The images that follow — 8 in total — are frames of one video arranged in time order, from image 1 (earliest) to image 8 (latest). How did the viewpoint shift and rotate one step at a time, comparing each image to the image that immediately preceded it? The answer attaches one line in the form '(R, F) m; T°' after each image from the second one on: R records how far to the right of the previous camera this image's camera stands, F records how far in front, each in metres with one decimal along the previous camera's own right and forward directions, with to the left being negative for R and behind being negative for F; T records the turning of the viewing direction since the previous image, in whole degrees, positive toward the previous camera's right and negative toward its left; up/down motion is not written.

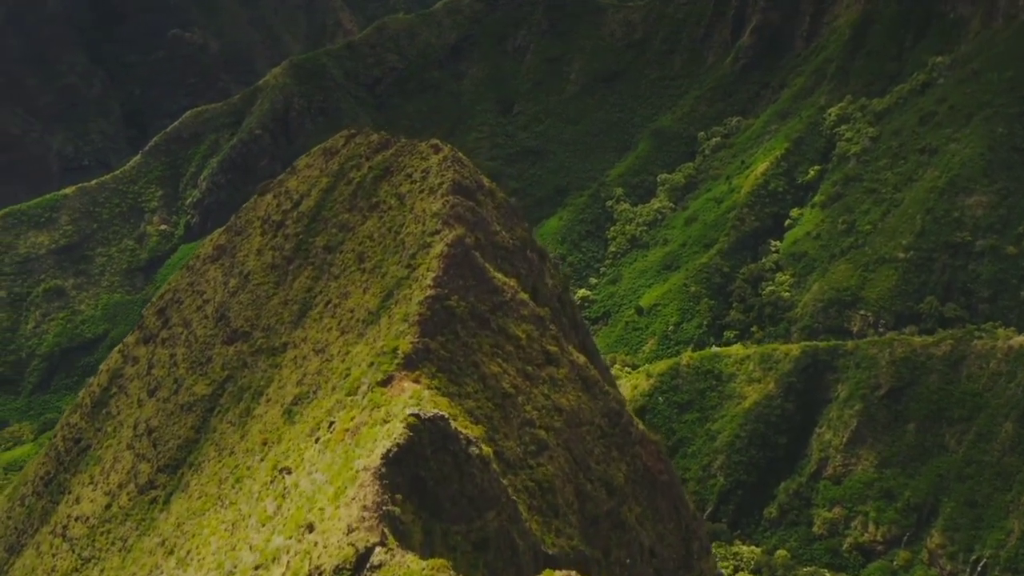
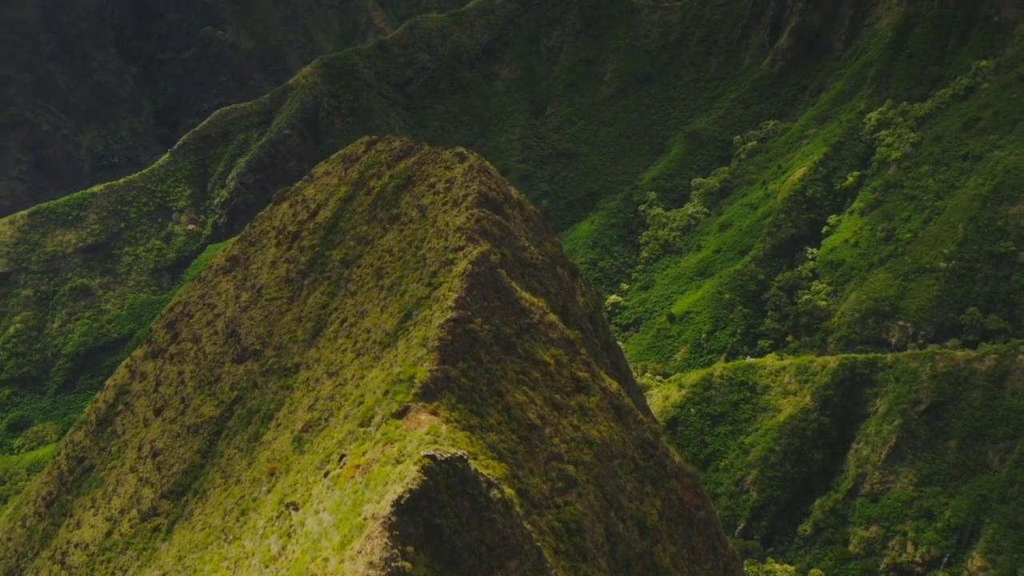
(0.0, +2.0) m; -2°
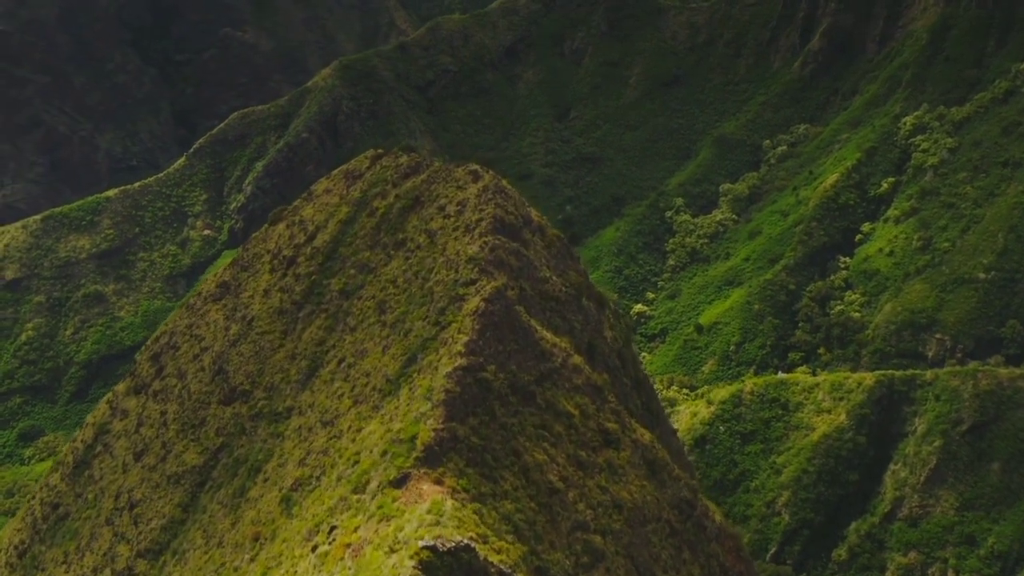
(+0.1, +3.2) m; -1°
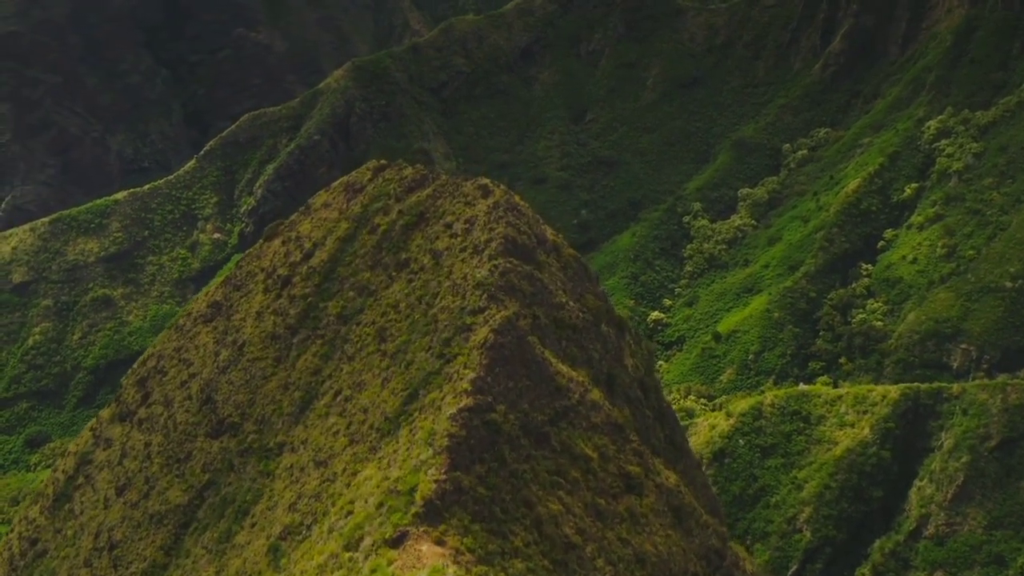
(0.0, +2.1) m; -1°
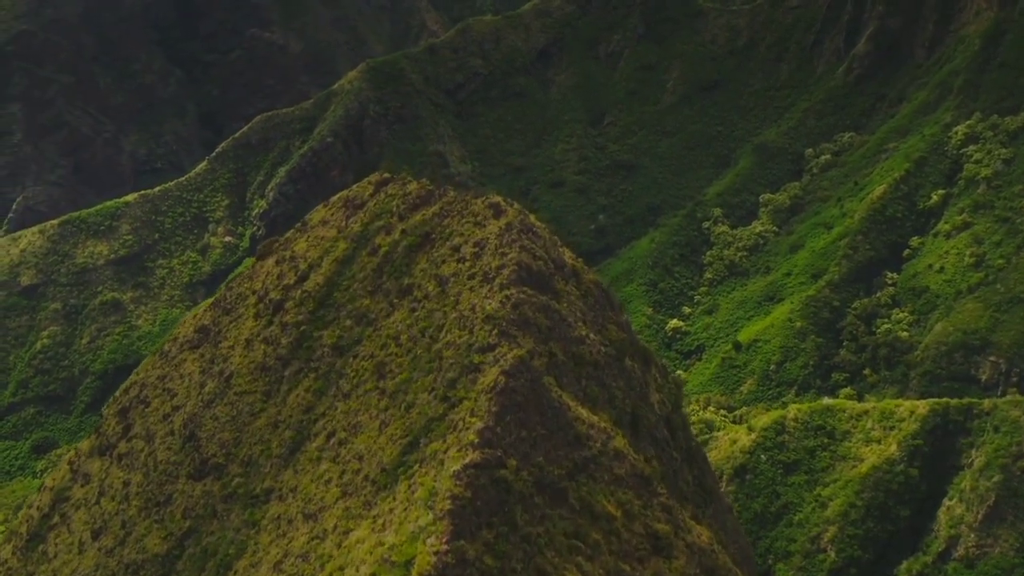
(0.0, +2.3) m; -1°
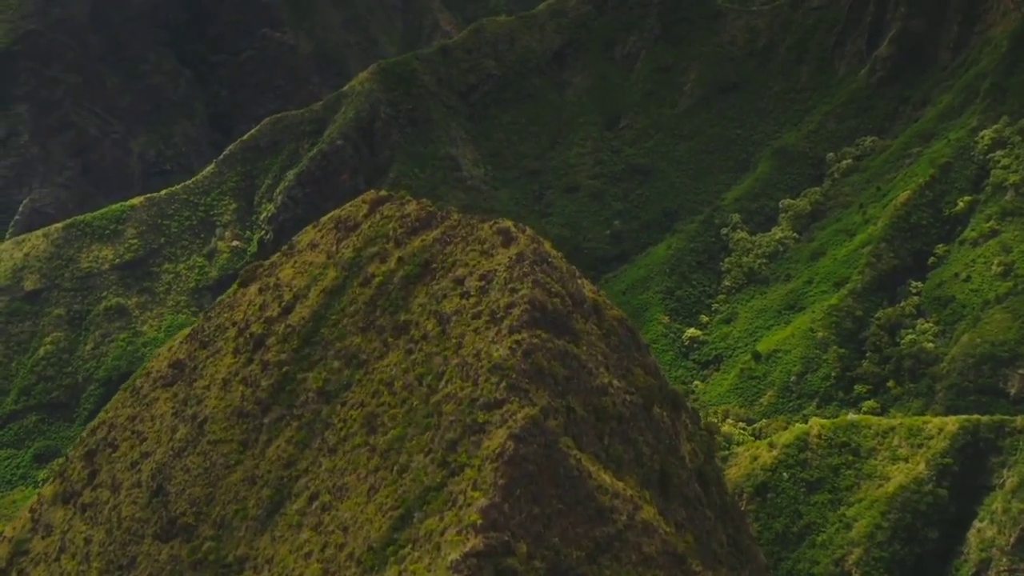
(0.0, +2.7) m; -1°
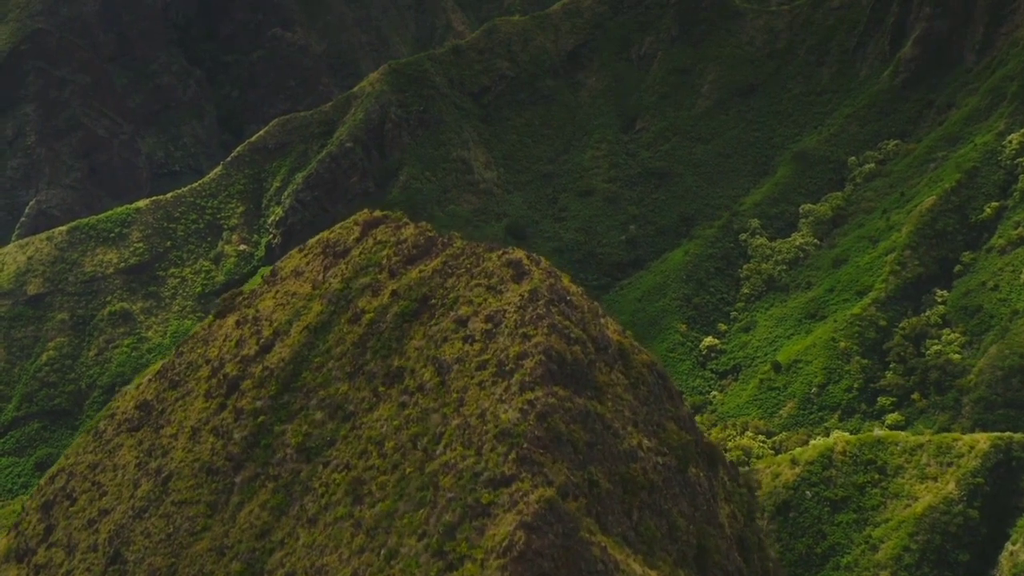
(0.0, +2.7) m; -1°
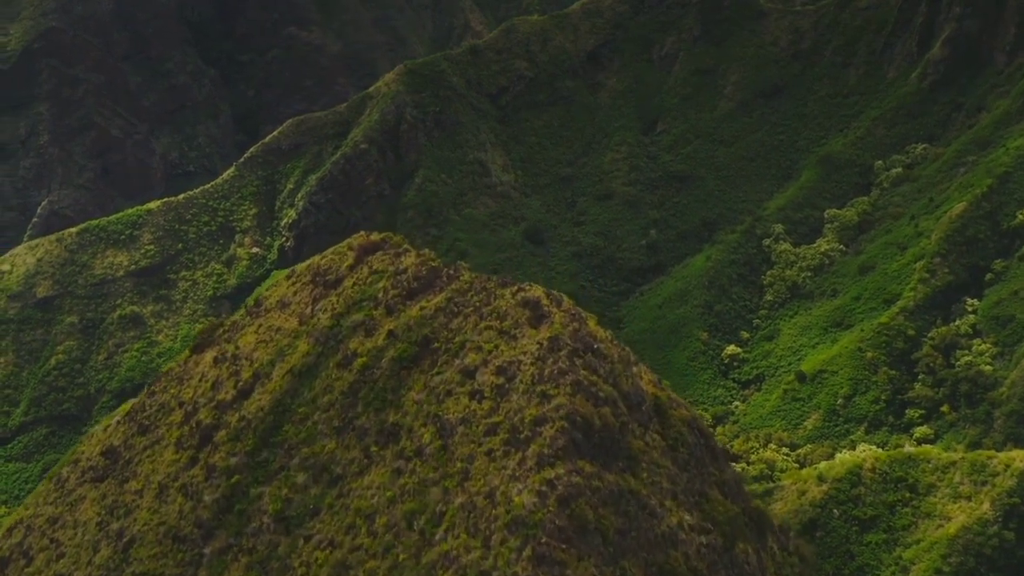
(0.0, +2.4) m; -1°
